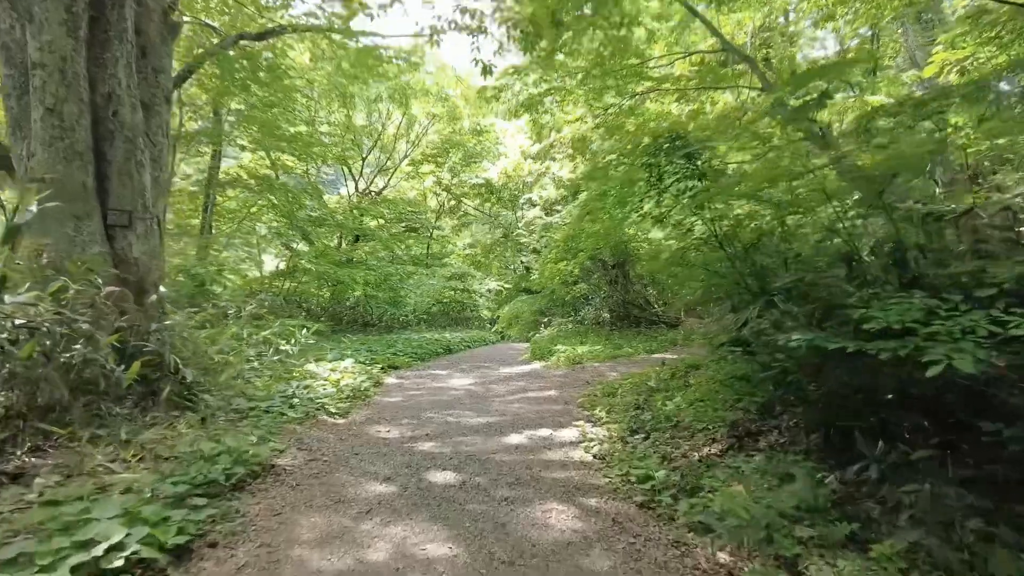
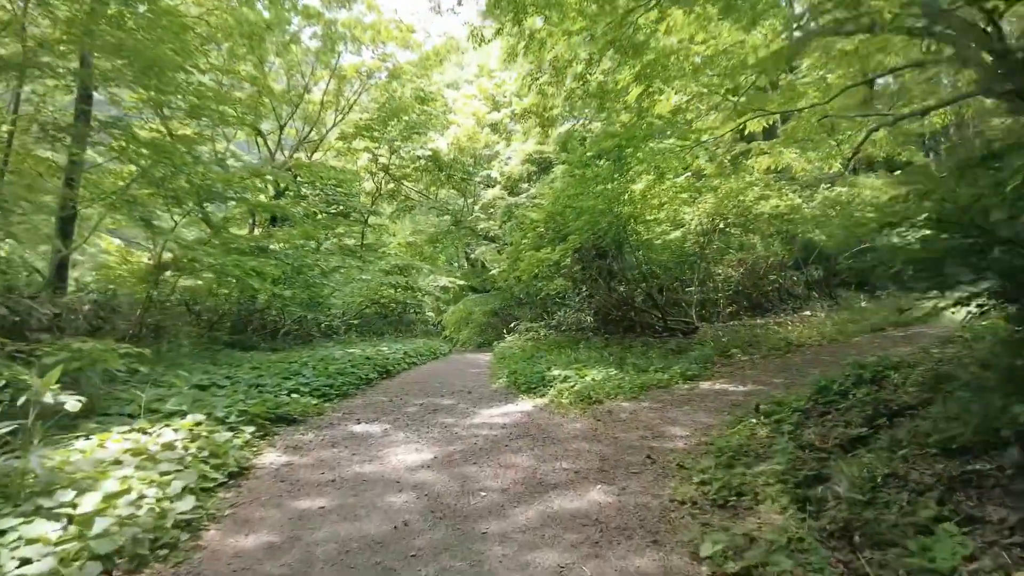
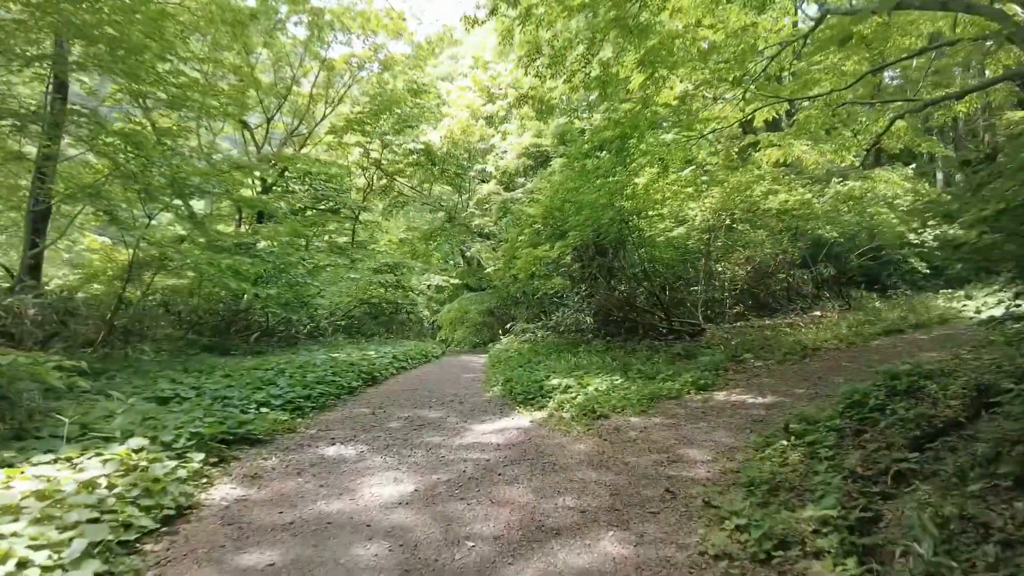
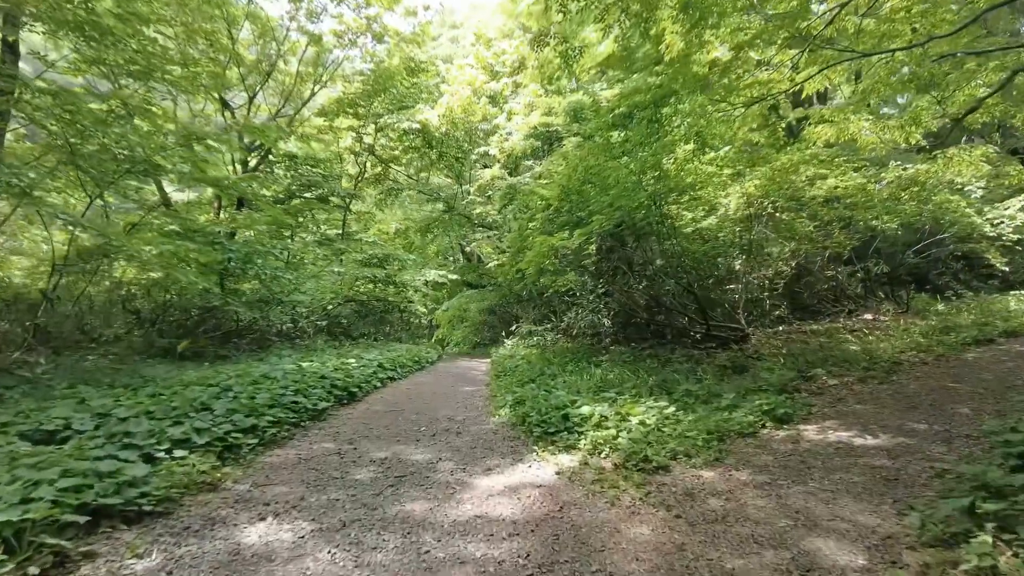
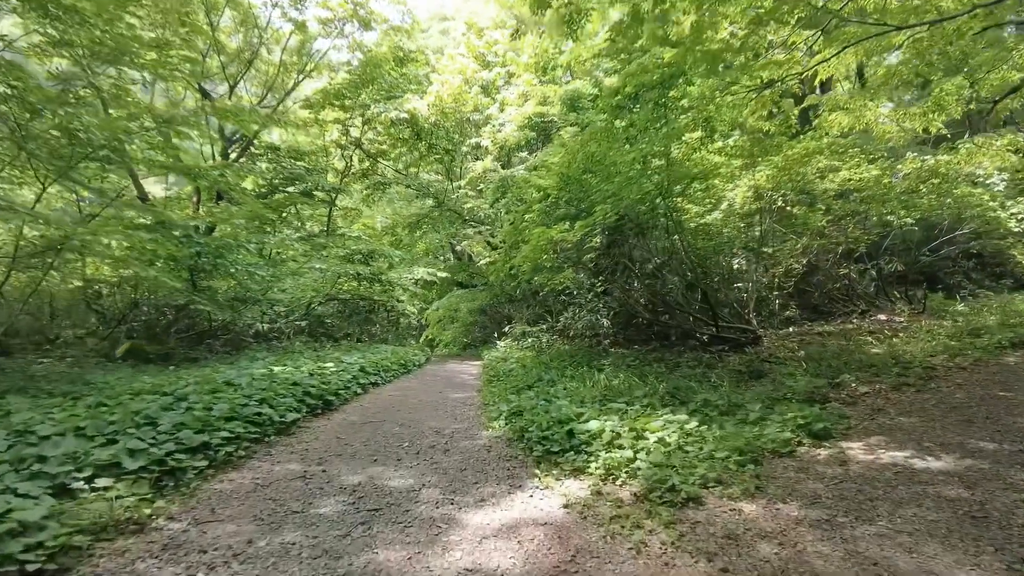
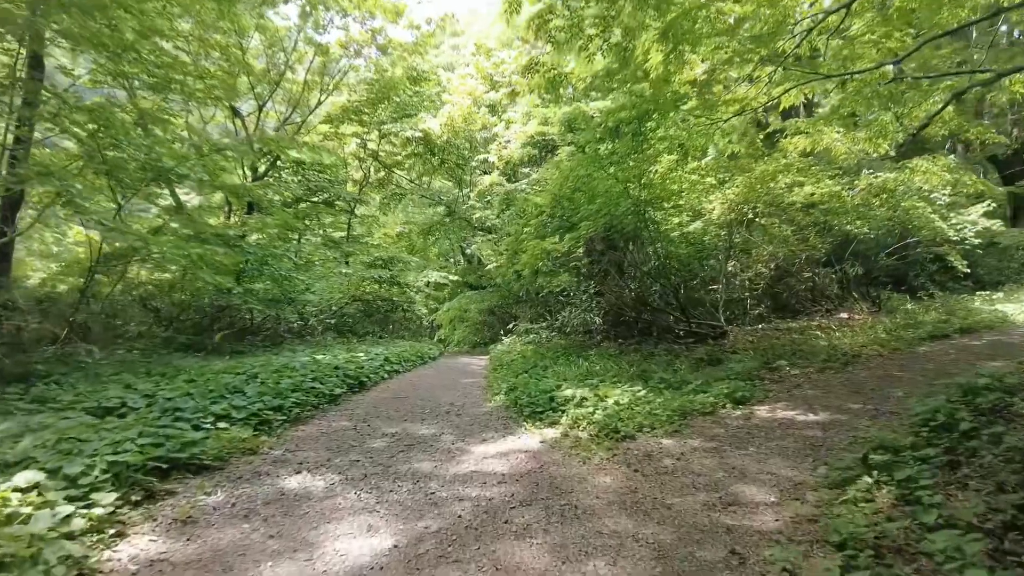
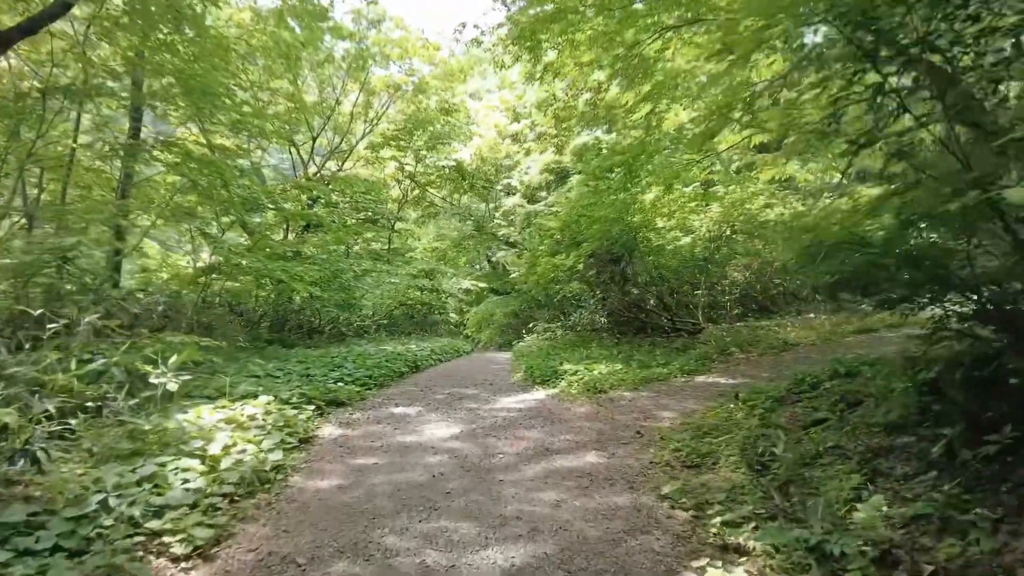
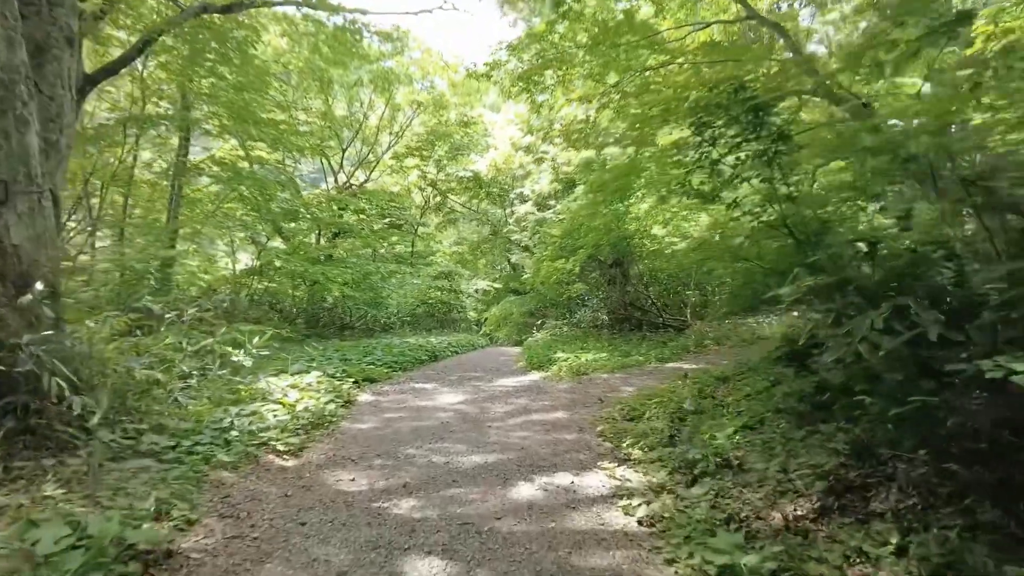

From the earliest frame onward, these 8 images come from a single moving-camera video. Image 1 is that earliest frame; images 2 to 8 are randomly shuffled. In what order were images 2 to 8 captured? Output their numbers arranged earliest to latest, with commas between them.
8, 7, 2, 3, 6, 4, 5
